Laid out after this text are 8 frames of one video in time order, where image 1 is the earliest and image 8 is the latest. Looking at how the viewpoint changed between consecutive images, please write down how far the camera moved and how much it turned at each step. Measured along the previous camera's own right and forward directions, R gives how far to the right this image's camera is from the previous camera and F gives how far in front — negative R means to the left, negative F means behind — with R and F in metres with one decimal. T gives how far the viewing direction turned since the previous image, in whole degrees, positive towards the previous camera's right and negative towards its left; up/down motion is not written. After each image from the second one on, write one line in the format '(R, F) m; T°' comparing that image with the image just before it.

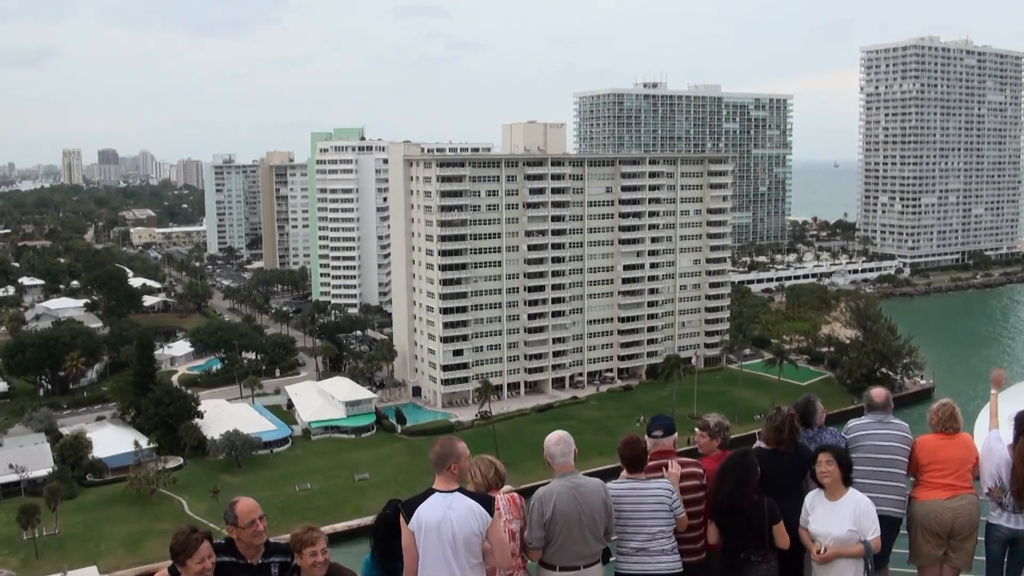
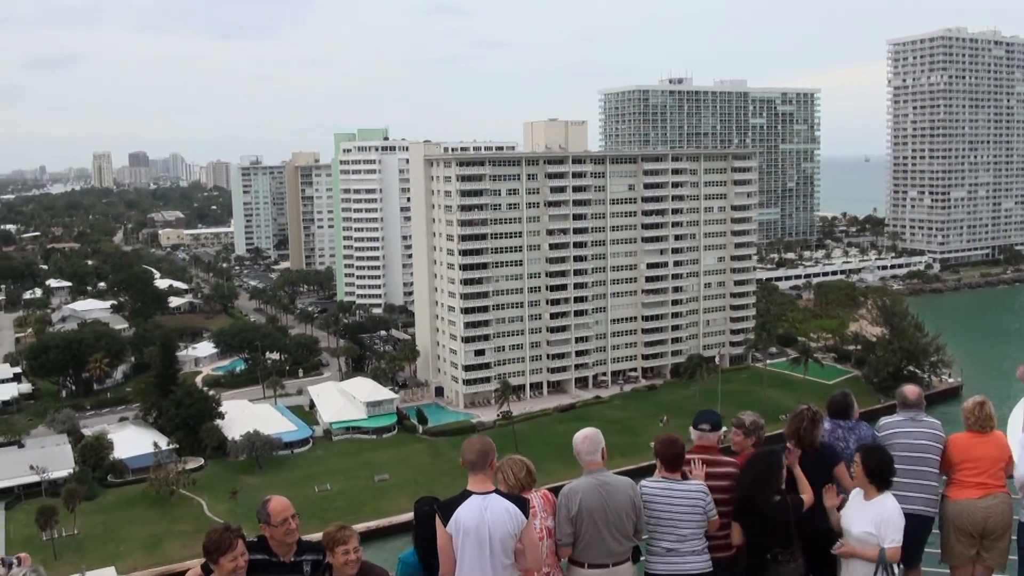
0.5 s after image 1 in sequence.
(+0.3, +0.3) m; -2°
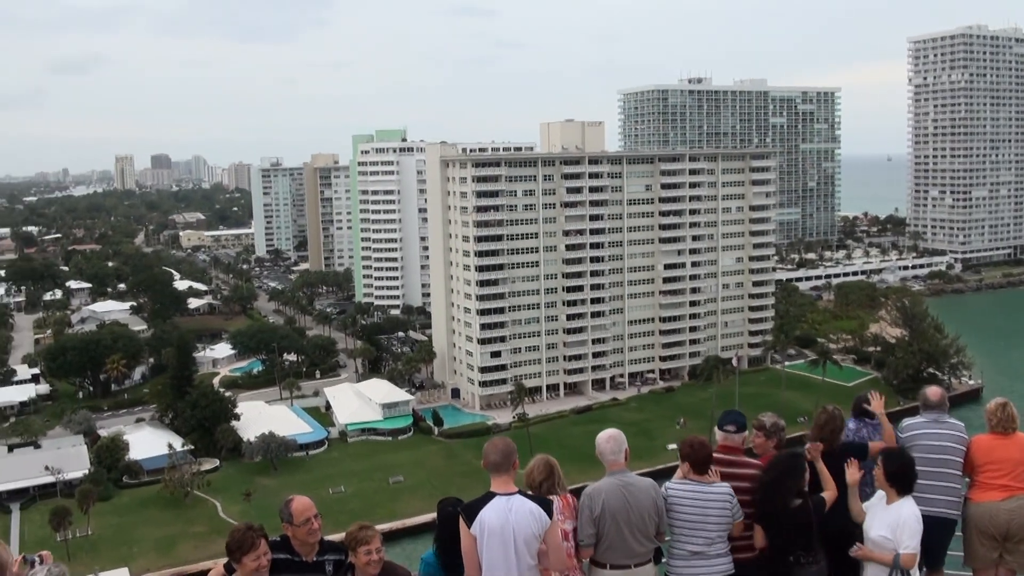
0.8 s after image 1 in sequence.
(+0.2, +0.2) m; -1°
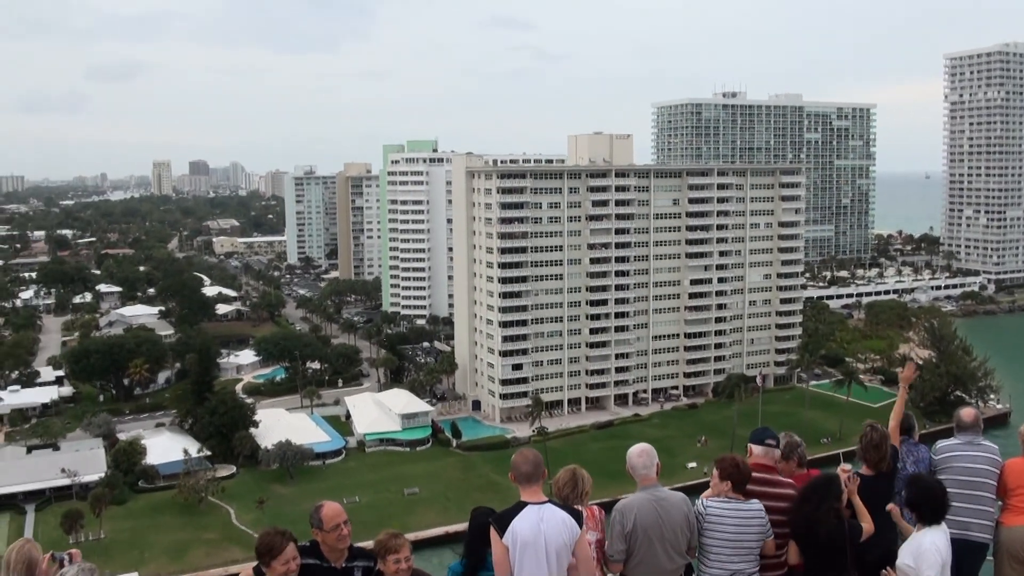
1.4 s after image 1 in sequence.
(+0.4, +0.3) m; -2°
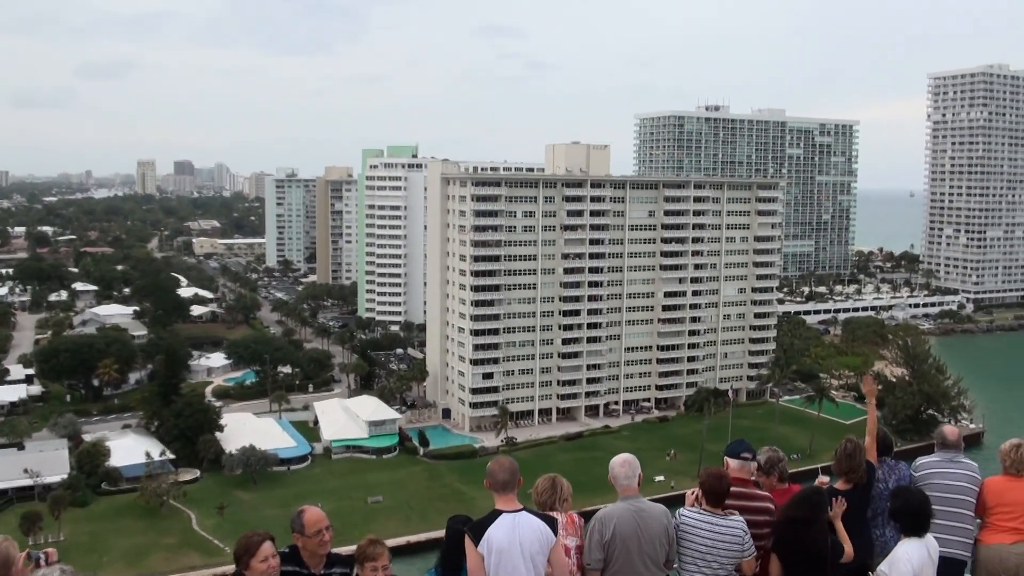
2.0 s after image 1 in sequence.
(+0.7, +0.3) m; +1°
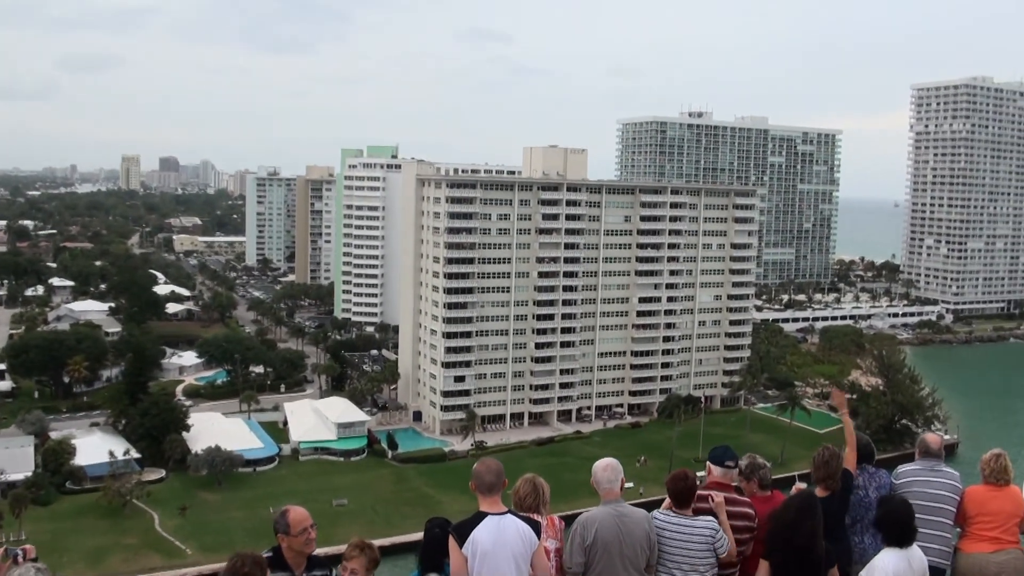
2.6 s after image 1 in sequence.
(+0.7, +0.3) m; +1°
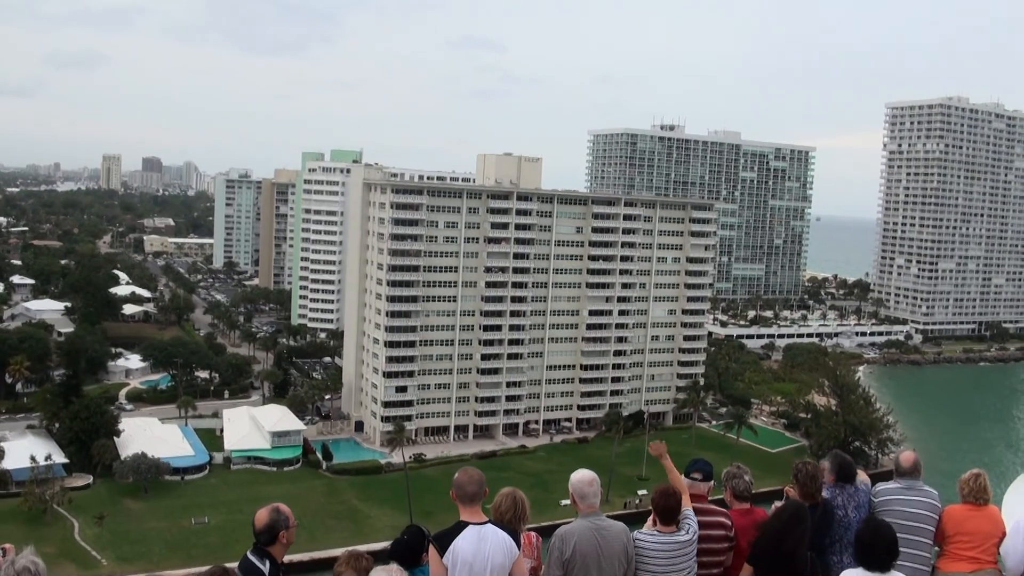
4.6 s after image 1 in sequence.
(+2.1, +0.9) m; +1°
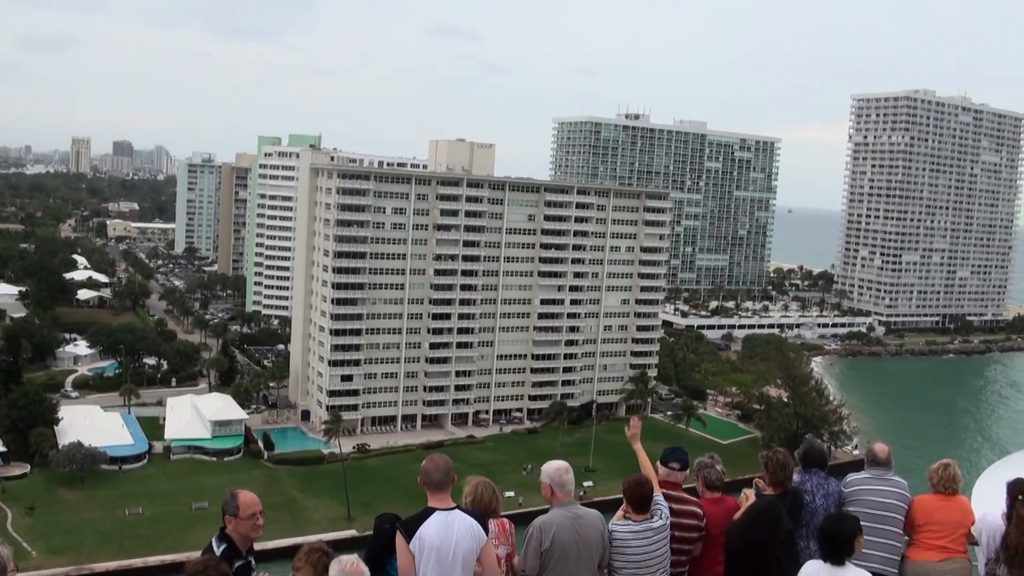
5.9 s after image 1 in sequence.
(+1.5, +0.4) m; +1°
